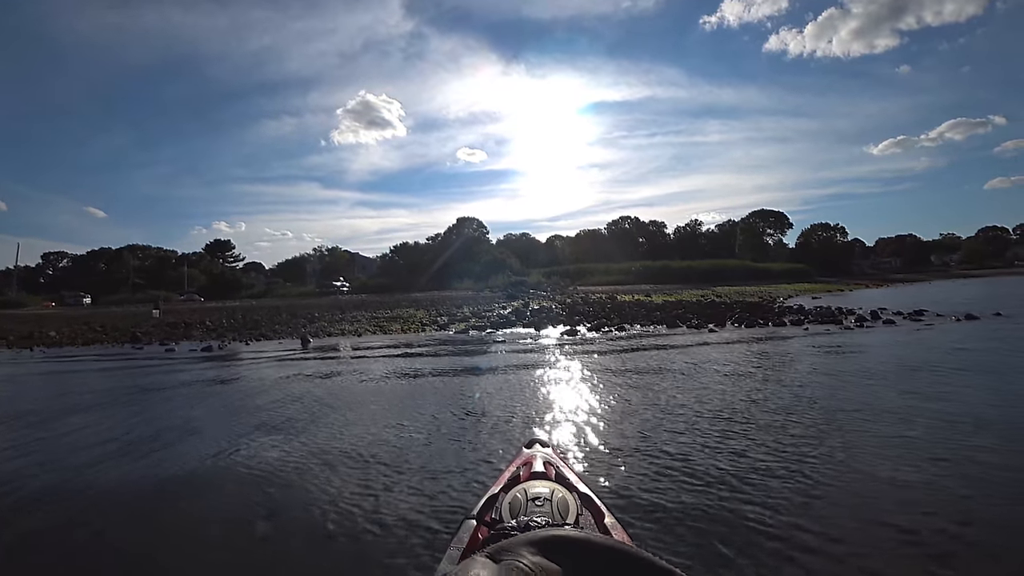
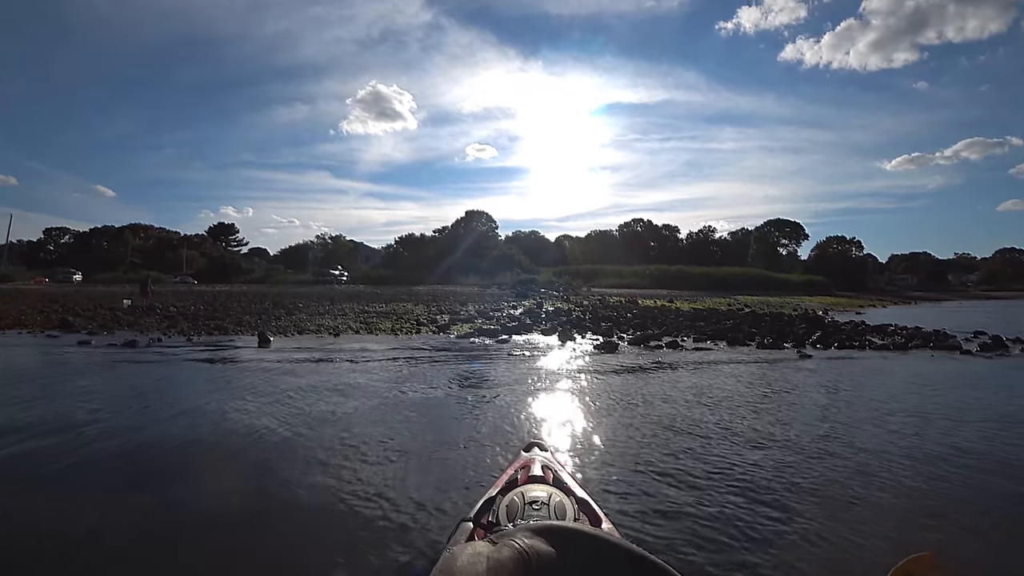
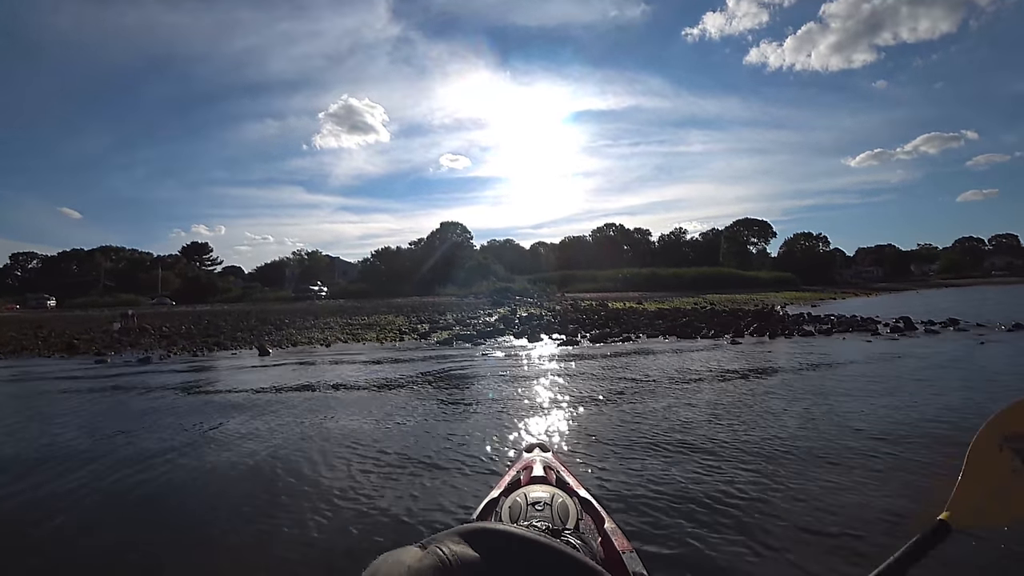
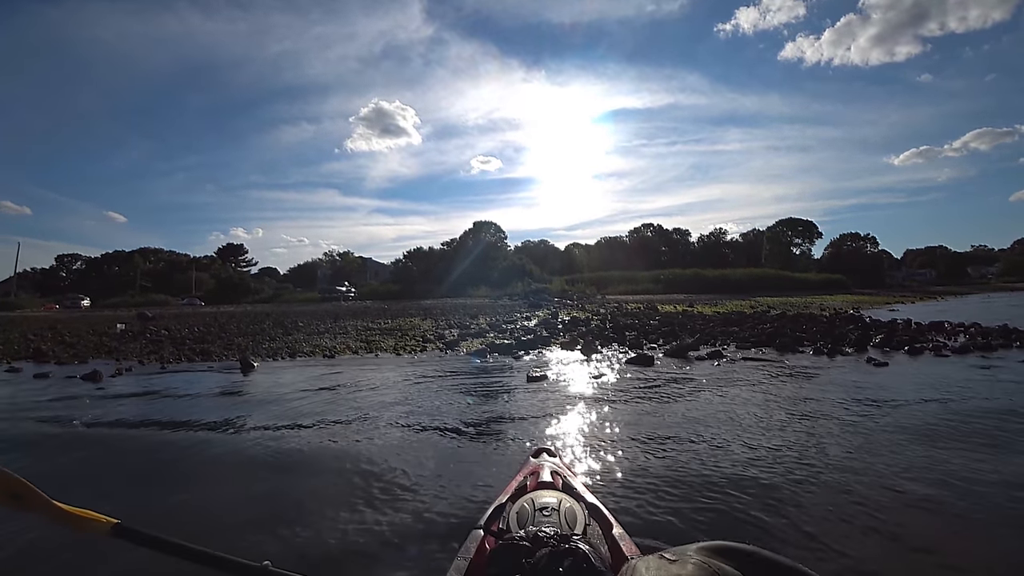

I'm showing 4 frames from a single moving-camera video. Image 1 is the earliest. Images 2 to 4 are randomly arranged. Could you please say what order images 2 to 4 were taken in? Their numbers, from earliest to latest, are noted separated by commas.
3, 2, 4
